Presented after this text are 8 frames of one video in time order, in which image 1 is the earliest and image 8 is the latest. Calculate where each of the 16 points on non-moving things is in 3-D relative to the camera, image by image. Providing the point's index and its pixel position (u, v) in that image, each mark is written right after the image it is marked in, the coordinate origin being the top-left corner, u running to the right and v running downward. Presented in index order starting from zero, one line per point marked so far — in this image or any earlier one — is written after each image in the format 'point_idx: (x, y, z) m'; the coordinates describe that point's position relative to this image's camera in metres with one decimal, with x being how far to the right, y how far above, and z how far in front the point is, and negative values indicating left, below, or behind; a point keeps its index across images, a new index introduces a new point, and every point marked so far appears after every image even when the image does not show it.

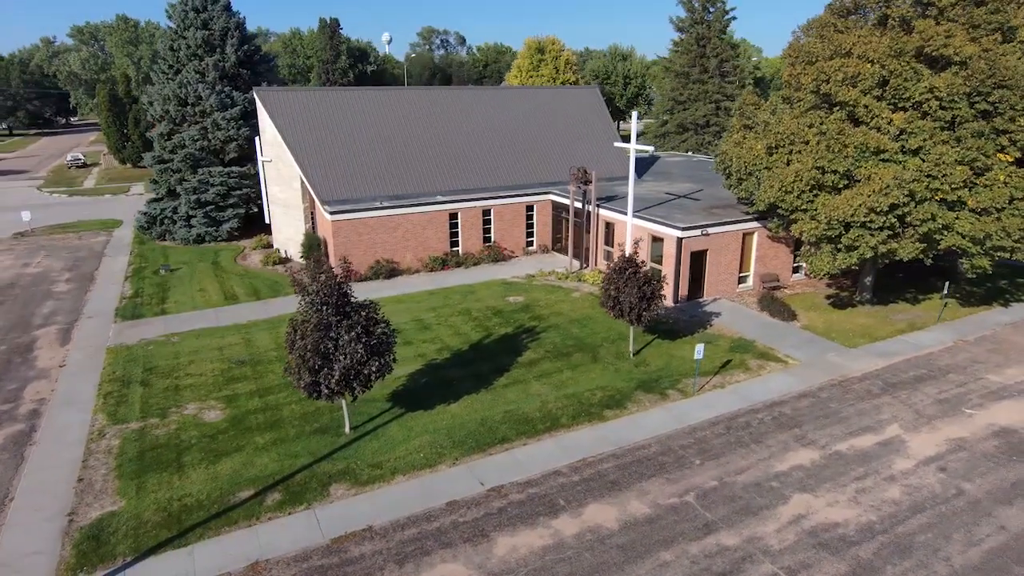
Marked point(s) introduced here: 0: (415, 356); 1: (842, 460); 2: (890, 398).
0: (-3.0, -2.1, +19.3) m
1: (+7.2, -3.8, +13.8) m
2: (+9.8, -2.9, +16.4) m
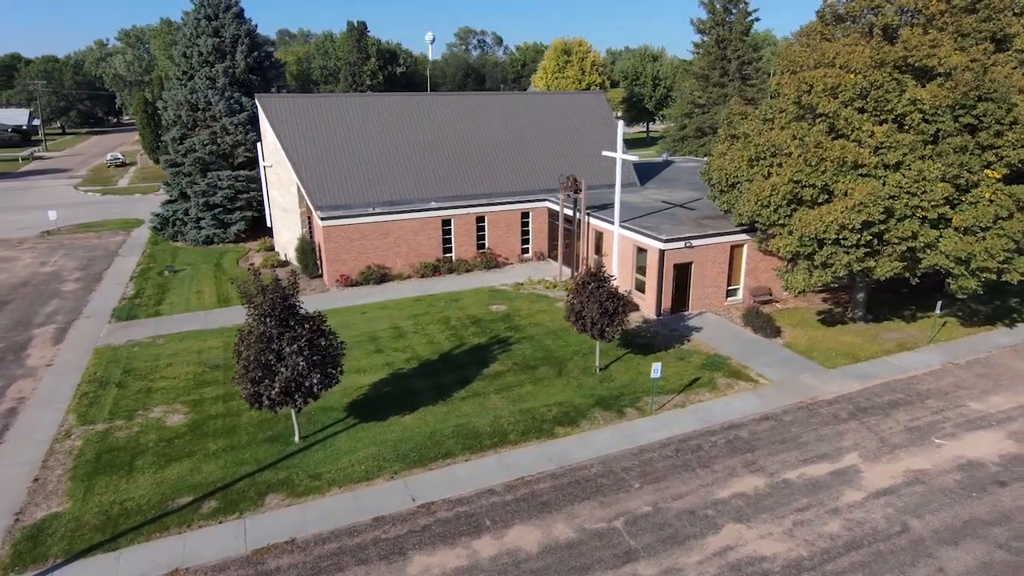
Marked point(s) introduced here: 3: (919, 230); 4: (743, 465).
0: (-4.0, -2.4, +19.4) m
1: (+5.8, -4.3, +13.4) m
2: (+8.6, -3.4, +15.8) m
3: (+10.8, +1.5, +16.6) m
4: (+5.1, -4.0, +14.2) m
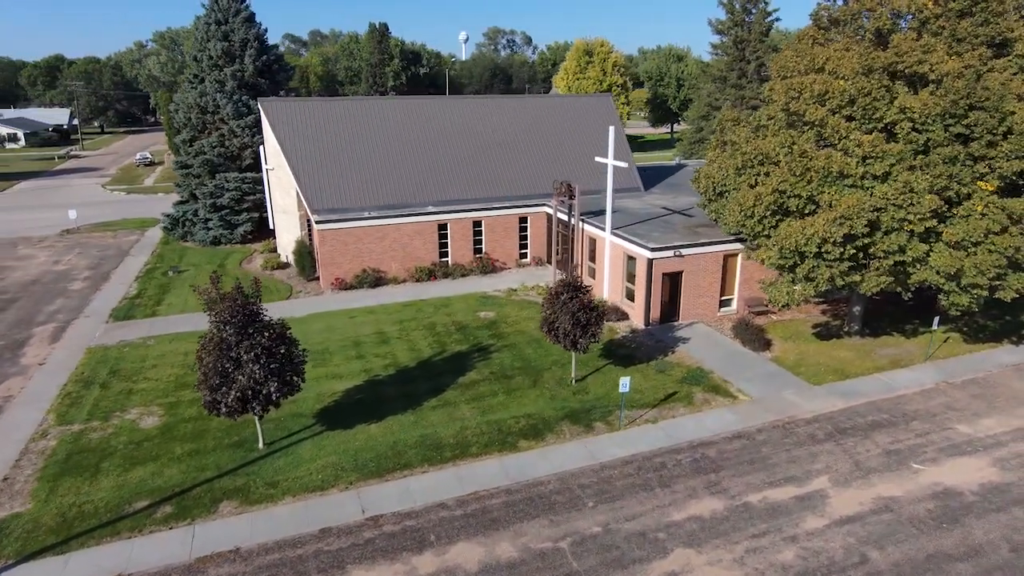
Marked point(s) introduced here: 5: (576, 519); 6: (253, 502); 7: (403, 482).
0: (-4.7, -2.5, +19.5) m
1: (+4.8, -4.6, +12.9) m
2: (+7.7, -3.8, +15.2) m
3: (+10.0, +1.1, +15.9) m
4: (+4.2, -4.3, +13.8) m
5: (+1.3, -4.7, +12.8) m
6: (-5.5, -4.6, +13.5) m
7: (-2.4, -4.3, +14.0) m
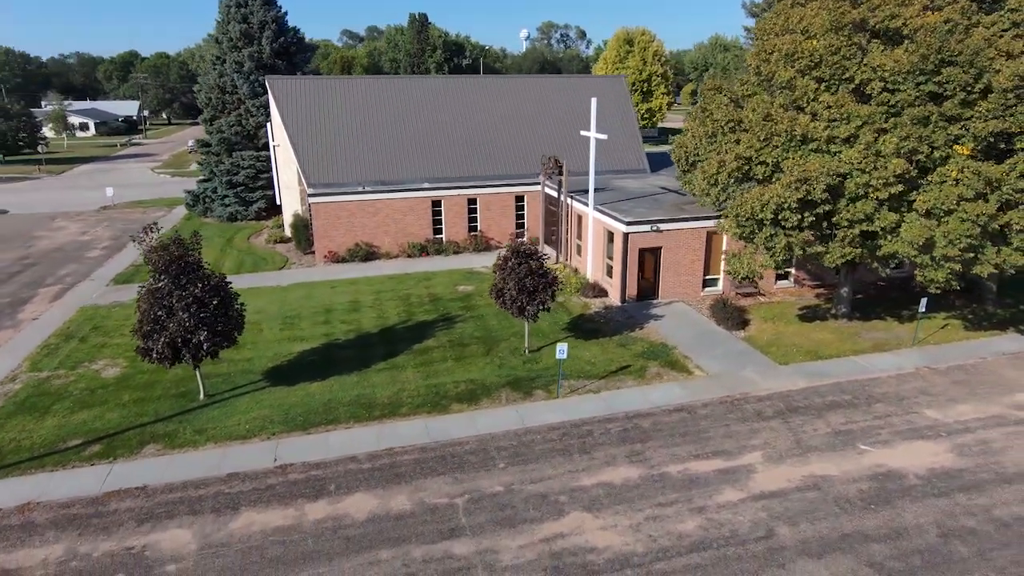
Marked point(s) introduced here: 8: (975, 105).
0: (-5.9, -1.5, +19.7) m
1: (+2.9, -3.8, +12.3) m
2: (+6.0, -3.1, +14.3) m
3: (+8.5, +1.8, +14.7) m
4: (+2.3, -3.5, +13.2) m
5: (-0.6, -3.8, +12.5) m
6: (-7.3, -3.4, +13.8) m
7: (-4.2, -3.3, +14.0) m
8: (+10.4, +4.1, +14.2) m
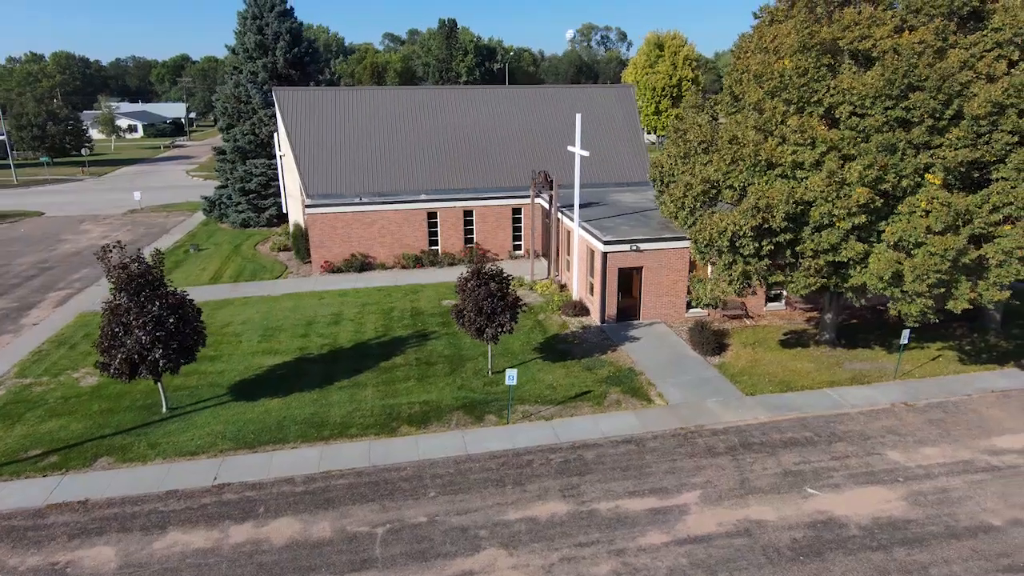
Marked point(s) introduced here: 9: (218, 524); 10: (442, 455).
0: (-6.8, -1.9, +20.0) m
1: (+1.4, -4.4, +12.0) m
2: (+4.7, -3.8, +13.8) m
3: (+7.3, +1.0, +14.1) m
4: (+1.0, -4.1, +13.0) m
5: (-2.0, -4.3, +12.5) m
6: (-8.7, -3.9, +14.2) m
7: (-5.5, -3.8, +14.3) m
8: (+9.2, +3.3, +13.4) m
9: (-5.6, -4.5, +12.1) m
10: (-1.6, -3.7, +14.1) m
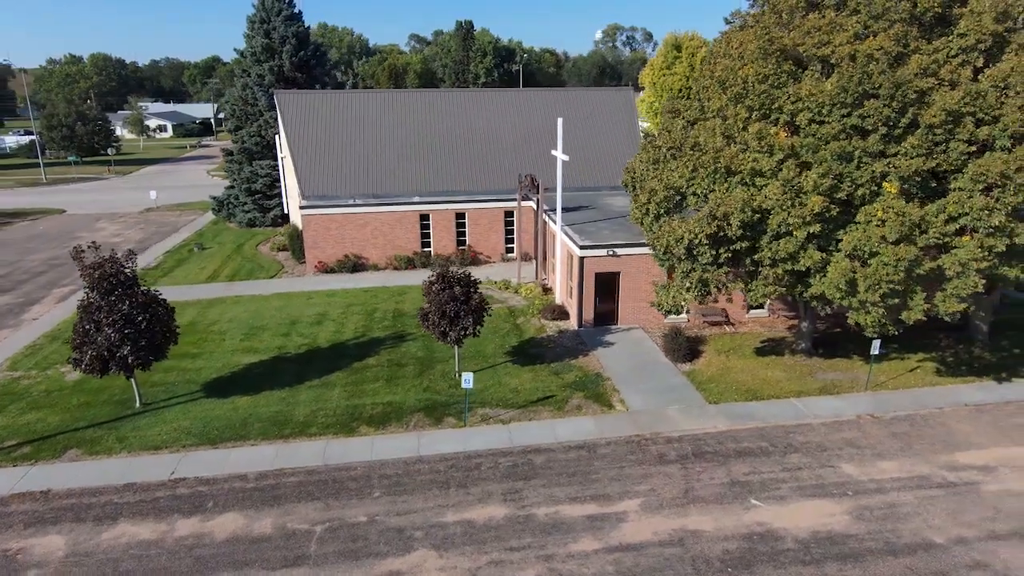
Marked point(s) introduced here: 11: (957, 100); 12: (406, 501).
0: (-7.6, -1.9, +20.4) m
1: (+0.2, -4.6, +12.1) m
2: (+3.5, -3.9, +13.7) m
3: (+6.2, +0.8, +13.9) m
4: (-0.2, -4.2, +13.1) m
5: (-3.2, -4.4, +12.7) m
6: (-9.8, -3.8, +14.8) m
7: (-6.6, -3.8, +14.6) m
8: (+8.2, +3.1, +13.1) m
9: (-6.8, -4.5, +12.5) m
10: (-2.7, -3.8, +14.3) m
11: (+8.9, +3.8, +12.7) m
12: (-2.1, -4.3, +12.9) m
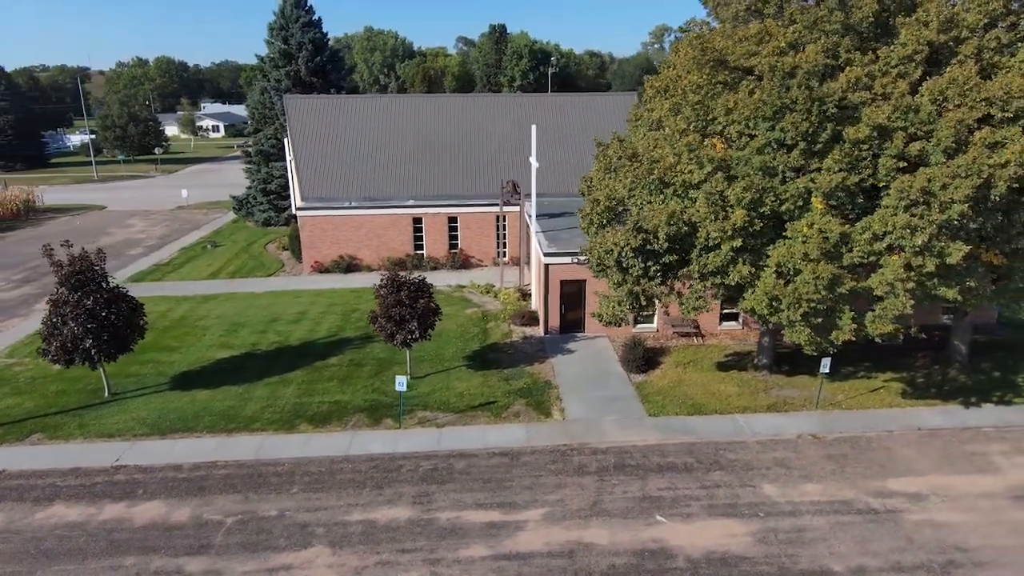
0: (-8.8, -1.9, +21.3) m
1: (-1.8, -4.7, +12.4) m
2: (+1.7, -4.2, +13.7) m
3: (+4.5, +0.5, +13.7) m
4: (-2.1, -4.4, +13.4) m
5: (-5.1, -4.5, +13.3) m
6: (-11.5, -3.7, +15.8) m
7: (-8.3, -3.8, +15.5) m
8: (+6.5, +2.7, +12.8) m
9: (-8.7, -4.5, +13.3) m
10: (-4.4, -3.9, +14.8) m
11: (+7.2, +3.4, +12.3) m
12: (-4.0, -4.4, +13.3) m
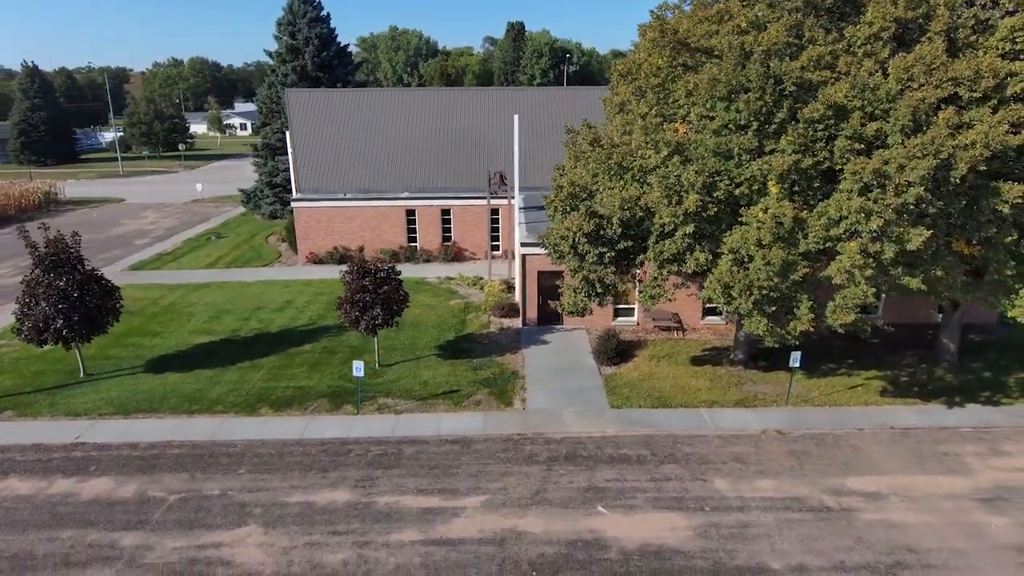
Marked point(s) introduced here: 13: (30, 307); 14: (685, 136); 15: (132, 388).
0: (-9.5, -1.4, +21.5) m
1: (-3.0, -4.3, +12.3) m
2: (+0.5, -3.9, +13.4) m
3: (+3.4, +0.8, +13.3) m
4: (-3.3, -4.0, +13.3) m
5: (-6.3, -4.0, +13.3) m
6: (-12.5, -3.2, +16.2) m
7: (-9.4, -3.3, +15.7) m
8: (+5.4, +3.0, +12.3) m
9: (-9.9, -4.0, +13.5) m
10: (-5.5, -3.5, +14.8) m
11: (+6.1, +3.6, +11.7) m
12: (-5.2, -4.0, +13.3) m
13: (-12.7, -0.5, +16.7) m
14: (+3.6, +3.2, +13.3) m
15: (-10.4, -2.7, +17.4) m
